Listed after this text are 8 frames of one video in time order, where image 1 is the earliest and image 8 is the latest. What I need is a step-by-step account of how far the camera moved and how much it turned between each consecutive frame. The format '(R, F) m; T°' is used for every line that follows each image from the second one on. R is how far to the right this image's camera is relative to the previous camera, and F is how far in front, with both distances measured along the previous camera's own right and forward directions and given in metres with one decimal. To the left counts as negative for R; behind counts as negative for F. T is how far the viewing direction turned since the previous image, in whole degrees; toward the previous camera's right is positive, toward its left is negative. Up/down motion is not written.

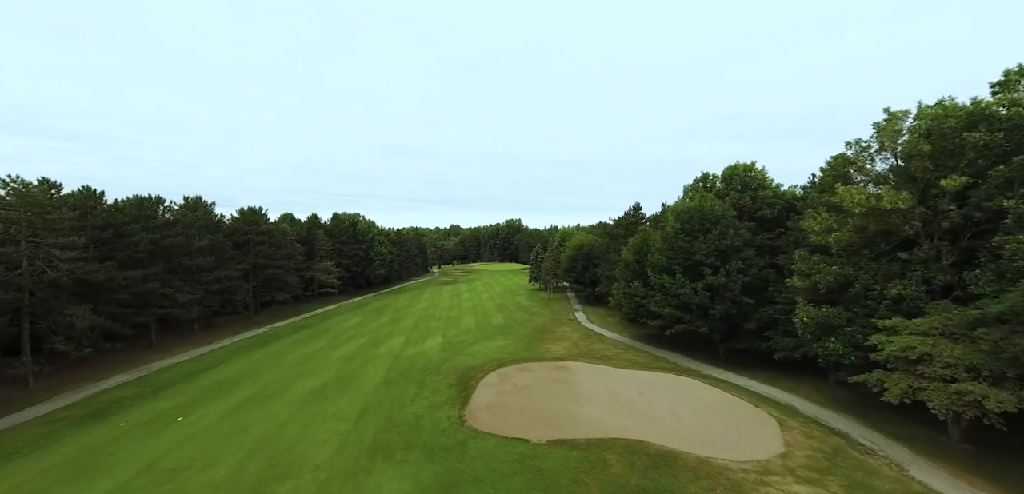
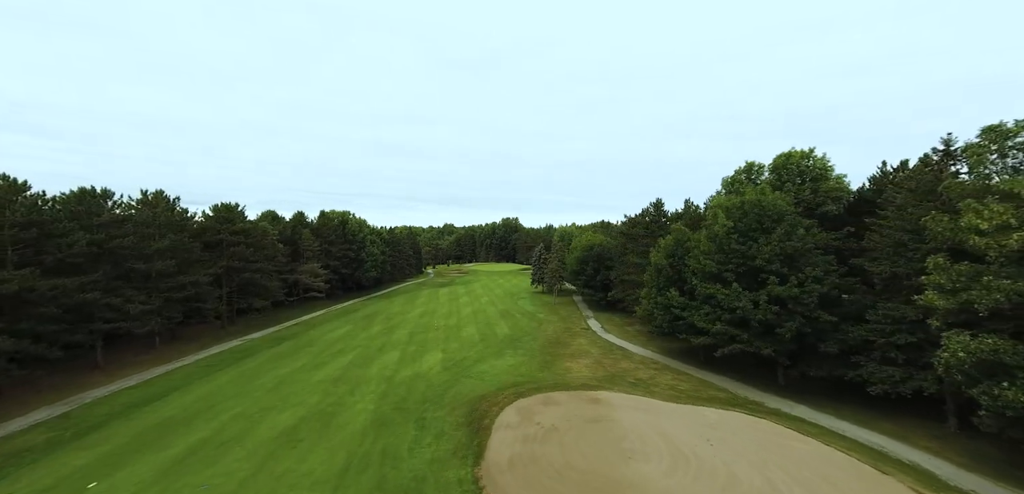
(-1.2, +4.3) m; +1°
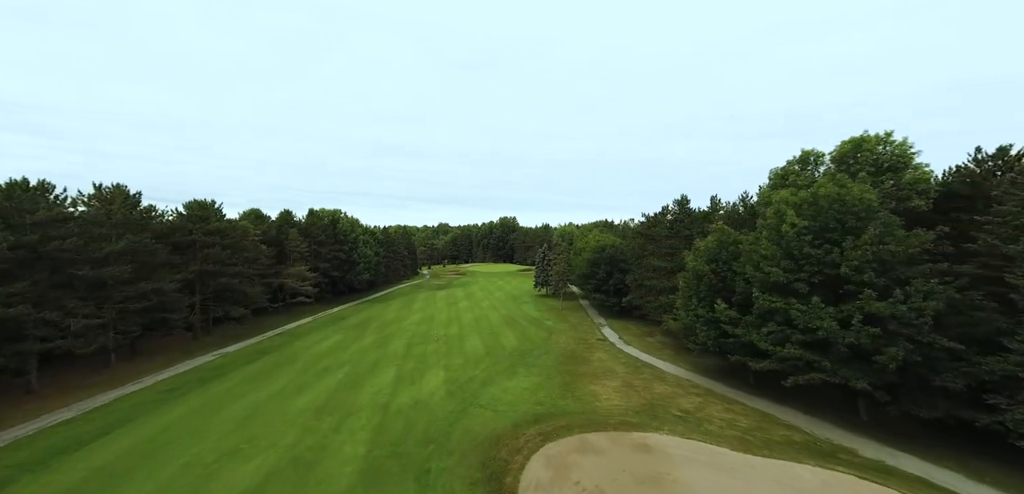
(-1.1, +3.8) m; +1°
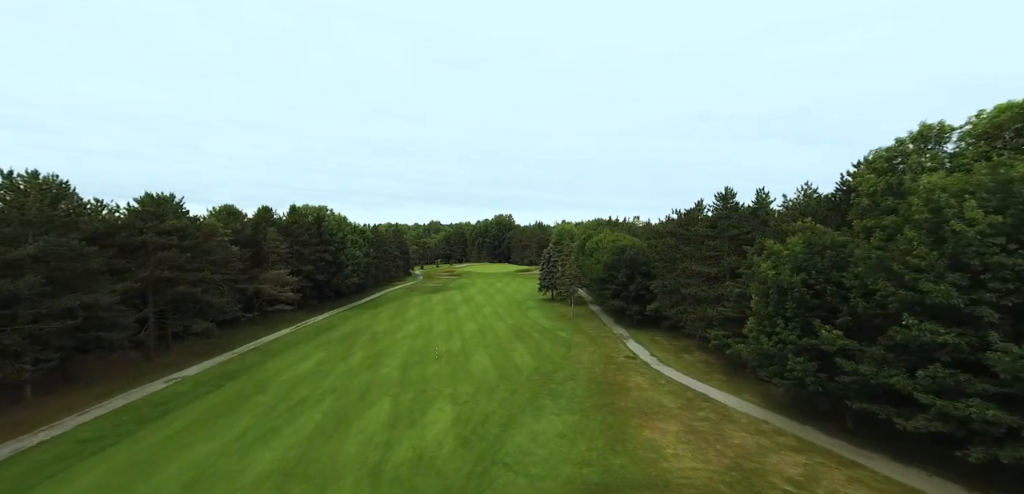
(-1.6, +5.2) m; +1°
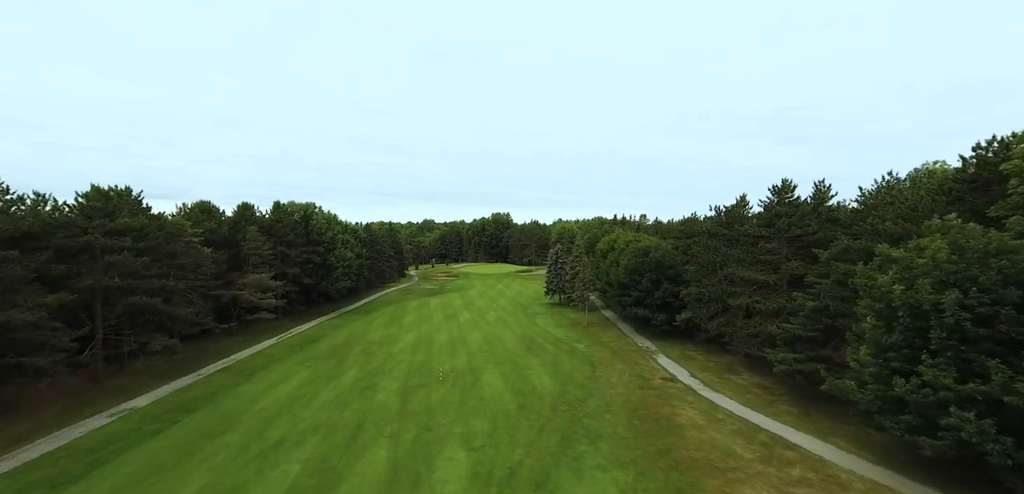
(-1.5, +4.5) m; +1°
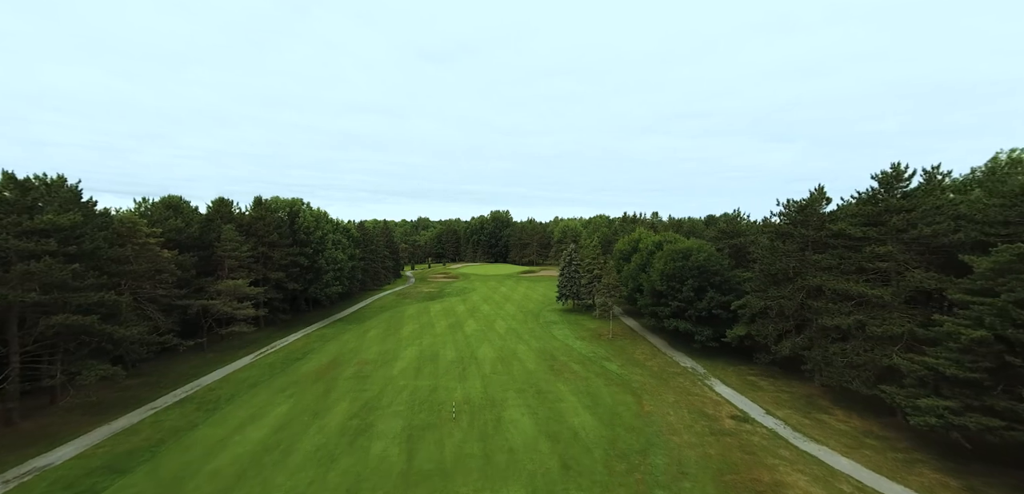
(-1.8, +5.3) m; +1°
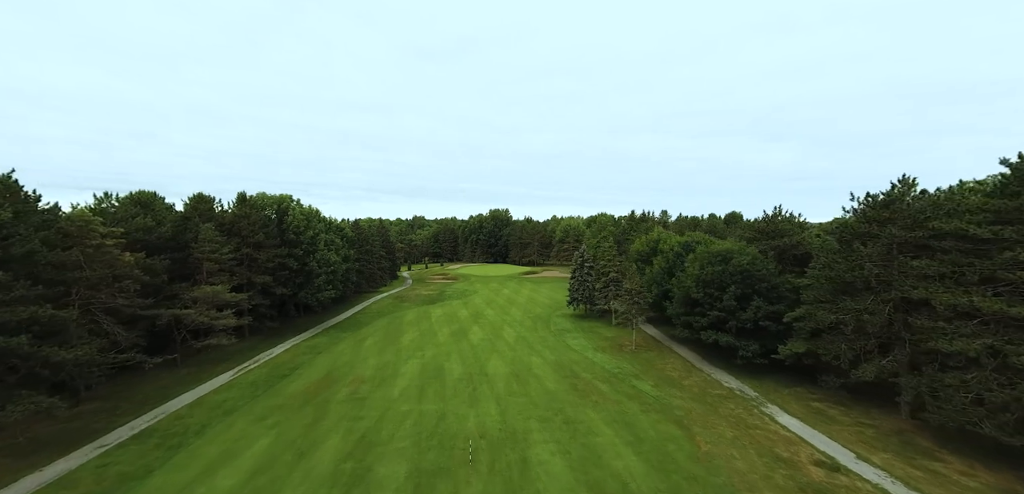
(-1.4, +3.9) m; +1°
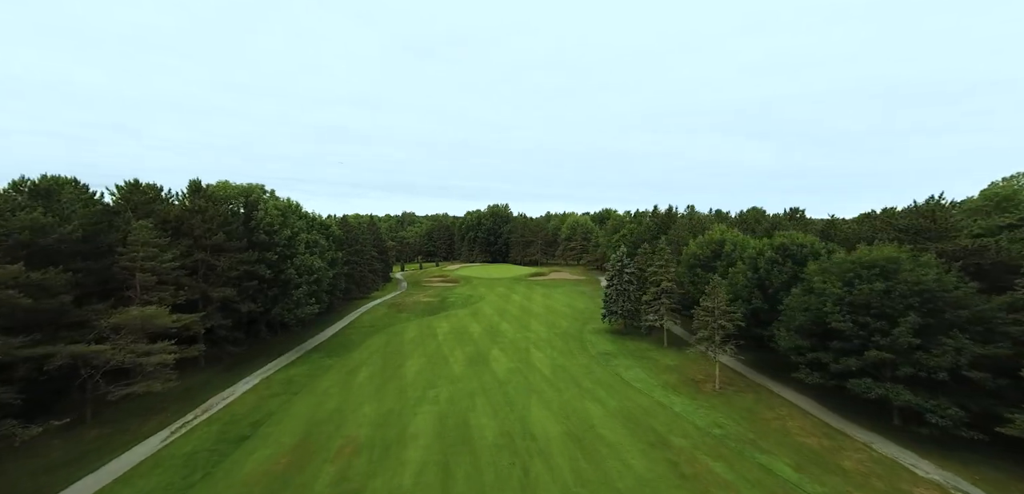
(-3.4, +9.1) m; +1°
